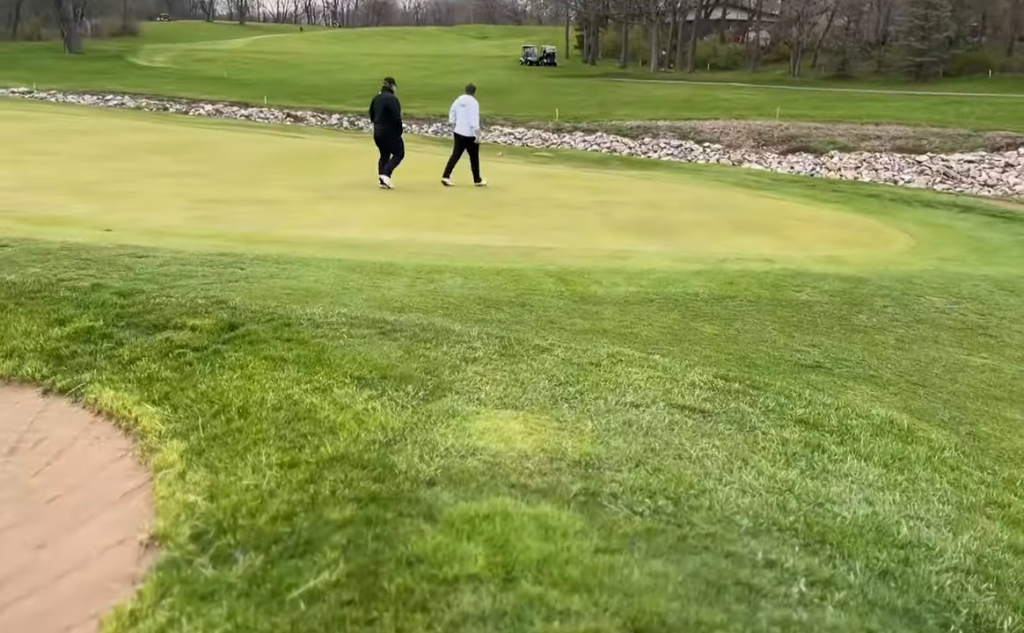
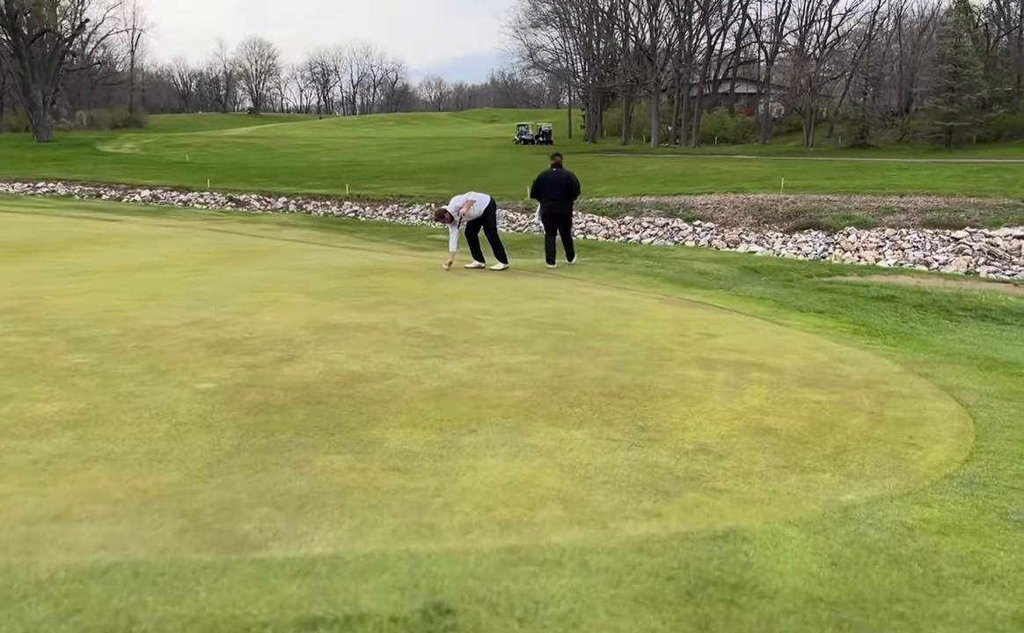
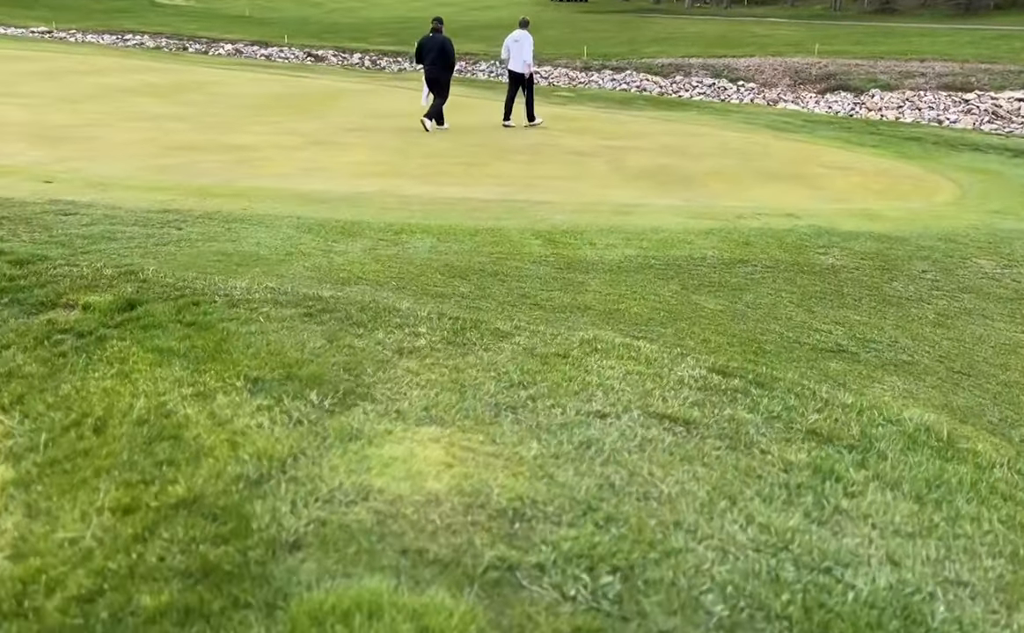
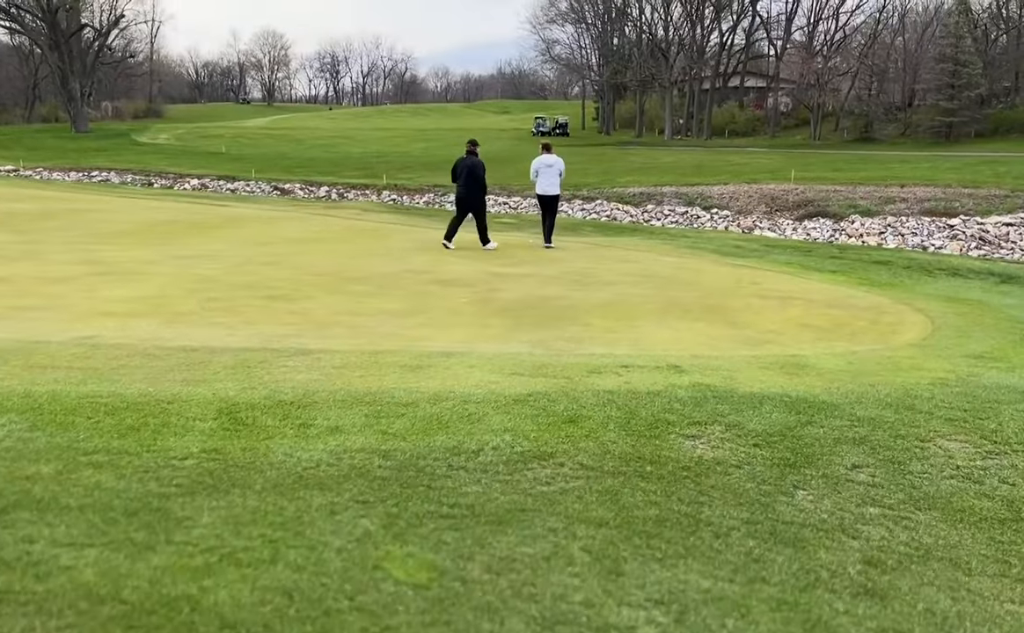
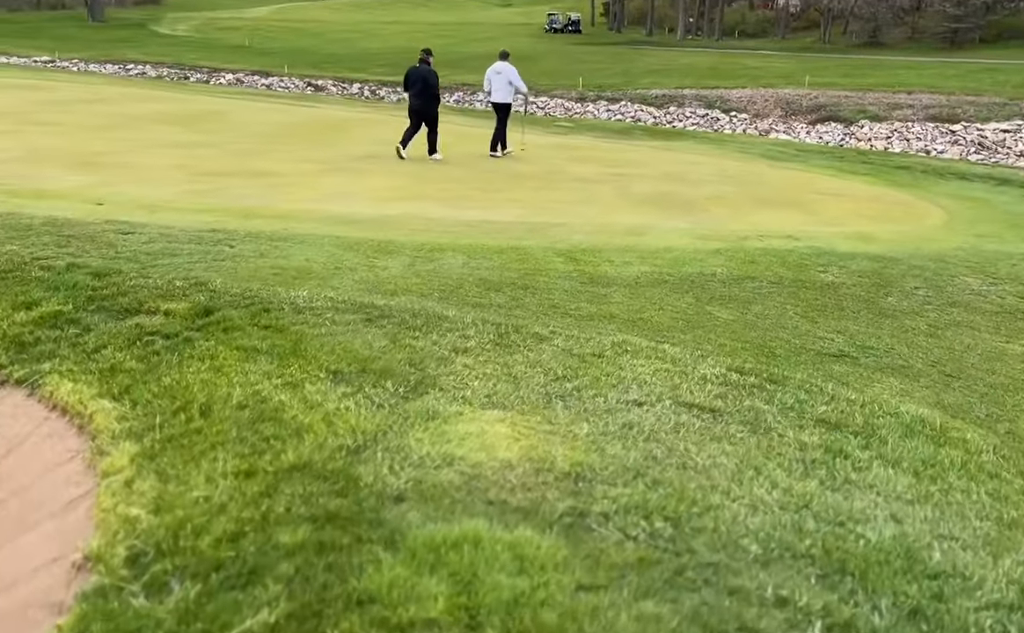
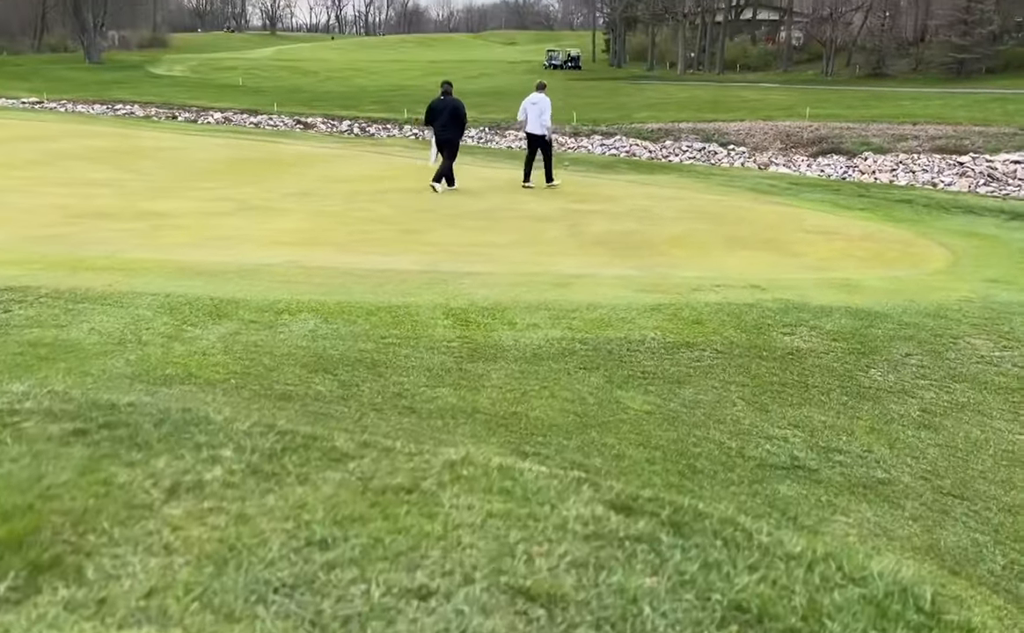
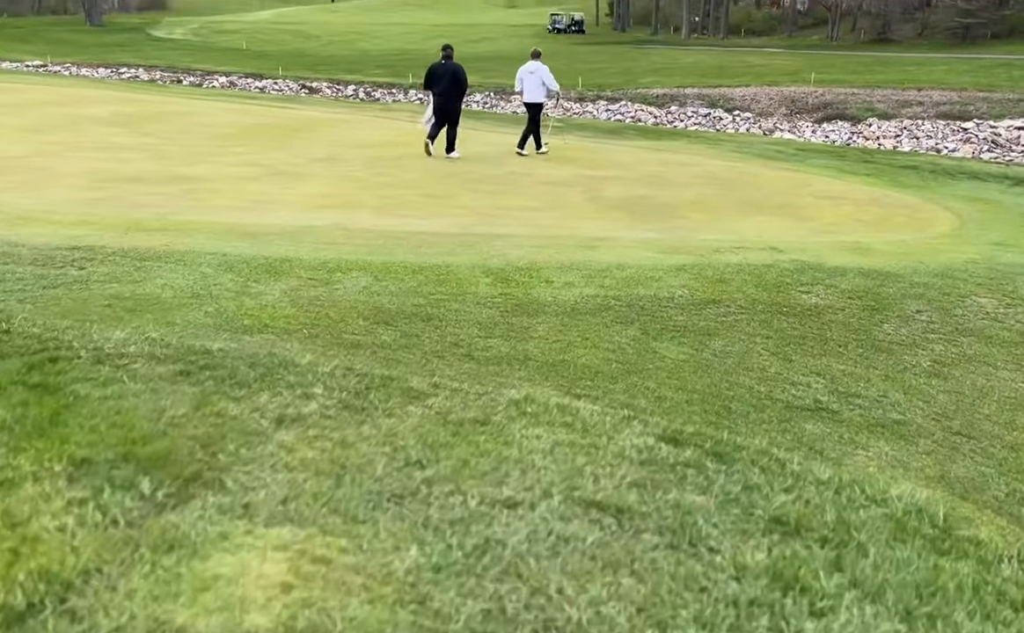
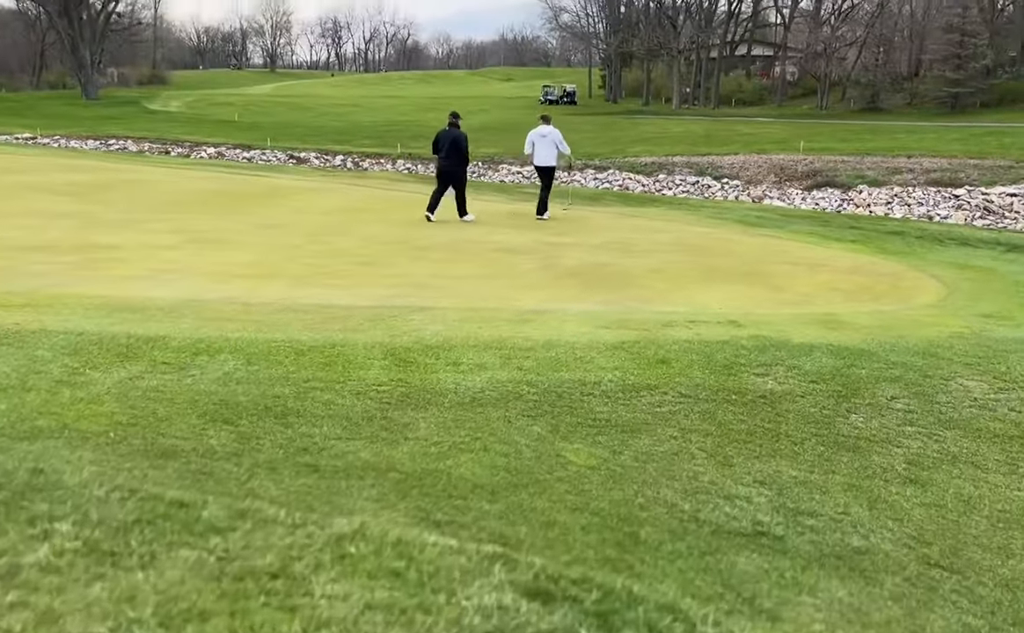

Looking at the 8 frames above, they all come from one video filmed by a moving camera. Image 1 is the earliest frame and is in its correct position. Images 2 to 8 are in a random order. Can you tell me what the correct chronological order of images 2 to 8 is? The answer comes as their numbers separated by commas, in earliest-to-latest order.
5, 3, 7, 6, 8, 4, 2
